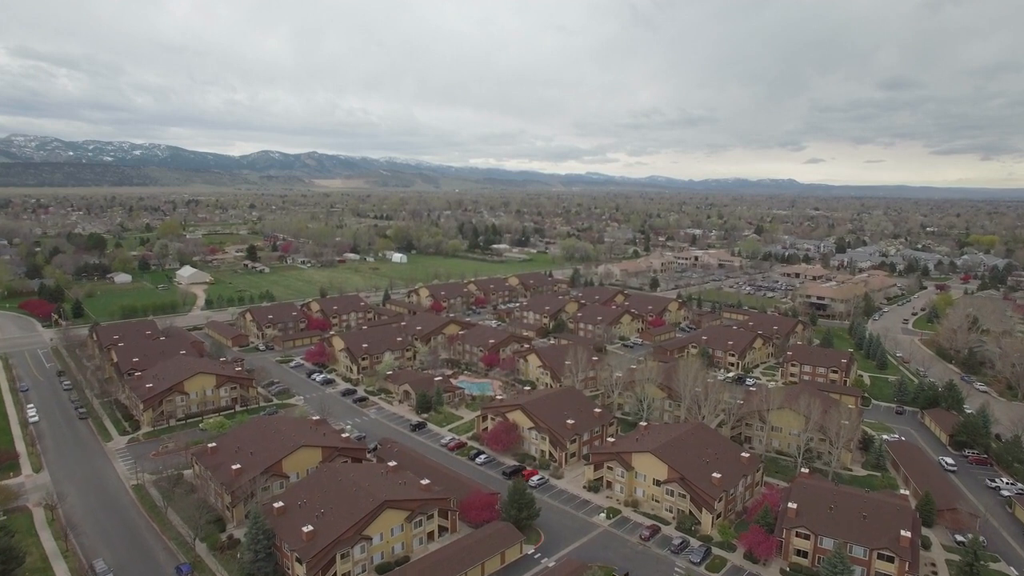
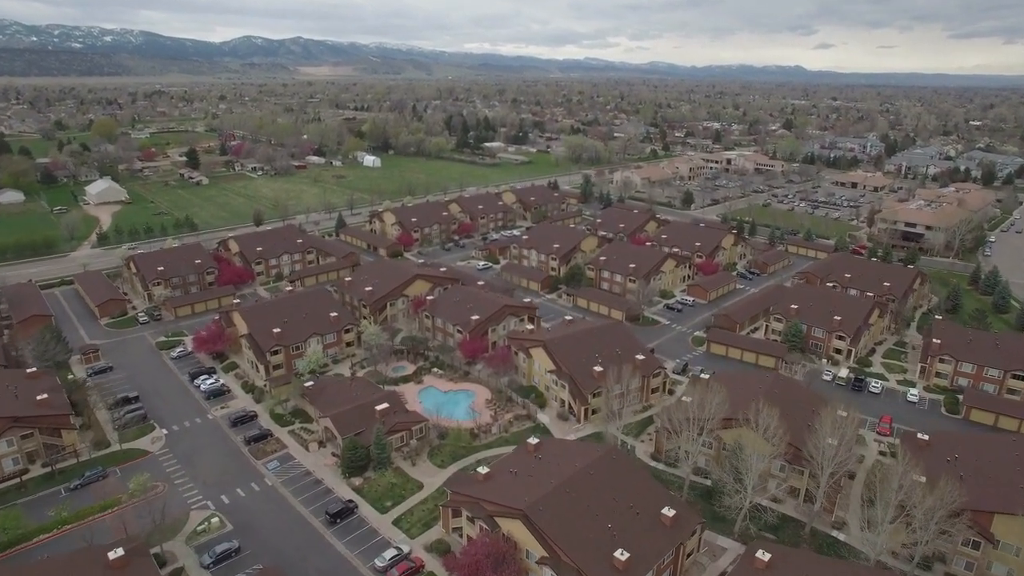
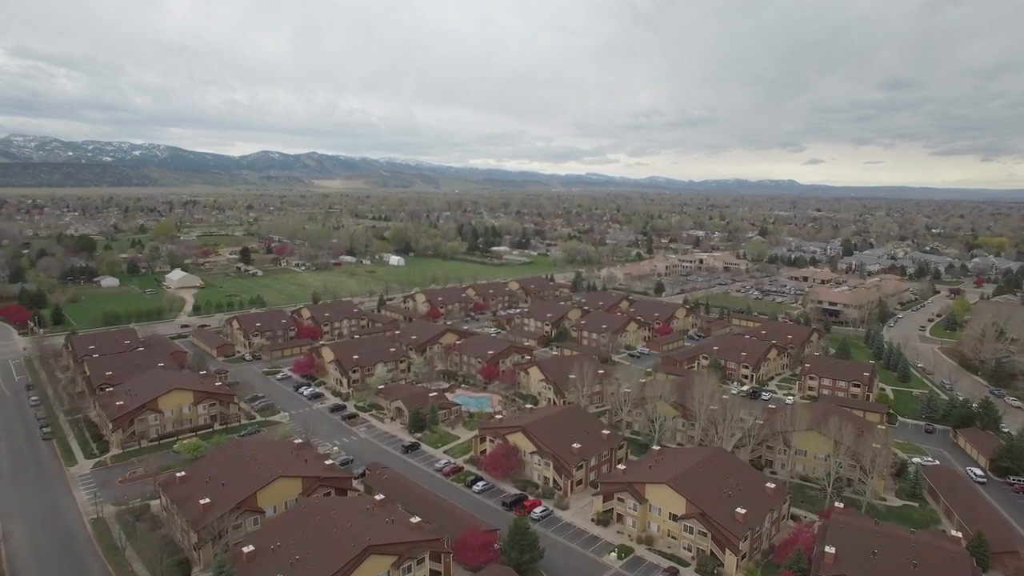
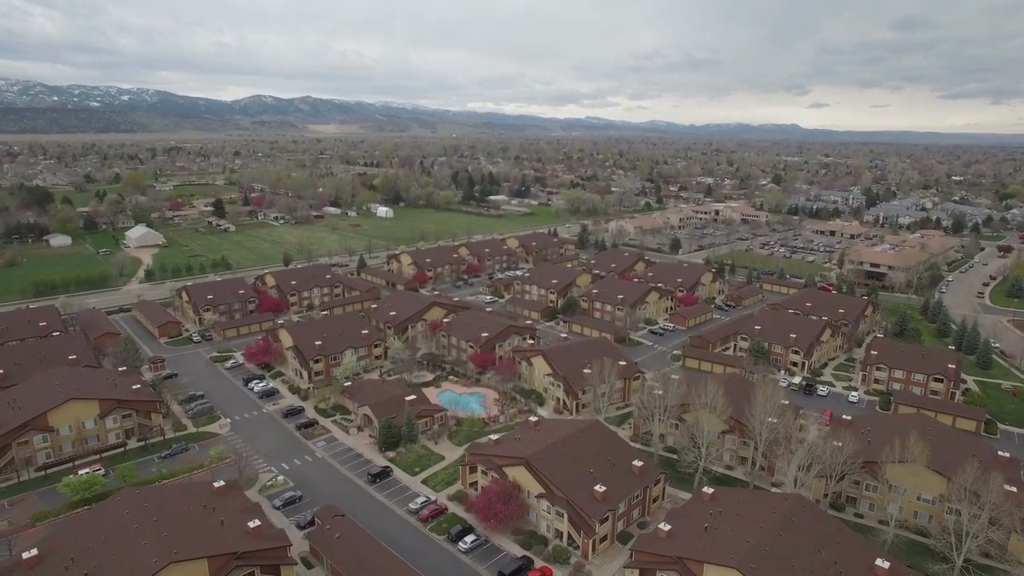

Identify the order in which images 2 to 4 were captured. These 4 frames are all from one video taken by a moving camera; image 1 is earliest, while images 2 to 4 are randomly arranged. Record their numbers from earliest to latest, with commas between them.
3, 4, 2
